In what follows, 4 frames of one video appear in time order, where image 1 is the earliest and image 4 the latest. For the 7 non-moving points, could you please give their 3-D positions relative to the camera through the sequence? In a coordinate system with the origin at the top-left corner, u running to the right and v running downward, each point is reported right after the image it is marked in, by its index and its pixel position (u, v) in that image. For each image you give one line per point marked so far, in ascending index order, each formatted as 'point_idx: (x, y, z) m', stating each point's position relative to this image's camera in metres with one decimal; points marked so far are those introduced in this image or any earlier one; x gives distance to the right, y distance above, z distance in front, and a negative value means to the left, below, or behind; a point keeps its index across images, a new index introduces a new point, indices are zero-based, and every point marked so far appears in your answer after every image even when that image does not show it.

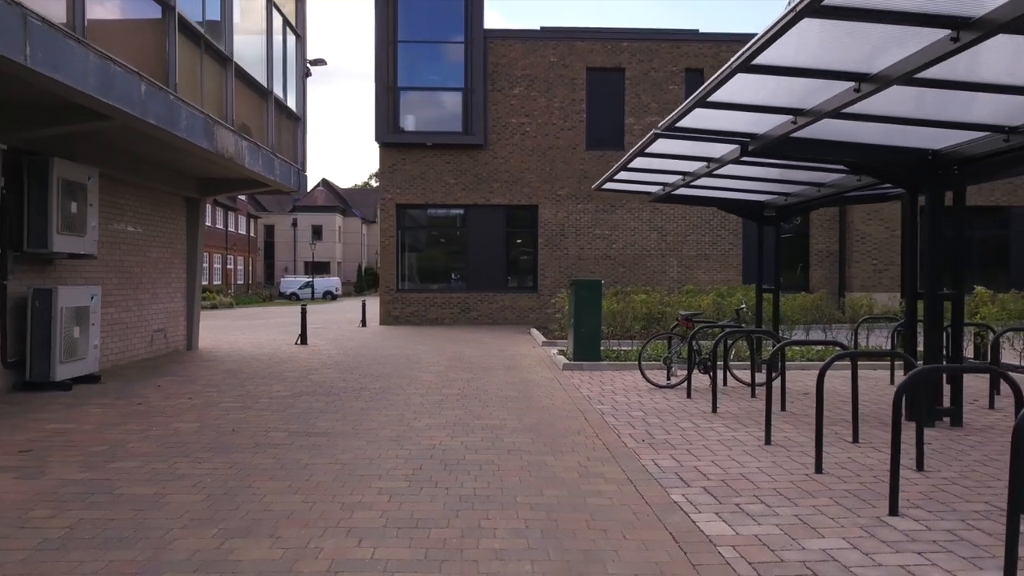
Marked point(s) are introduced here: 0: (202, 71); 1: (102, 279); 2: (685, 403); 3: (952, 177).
0: (-3.6, +2.5, +9.4) m
1: (-4.8, +0.1, +9.6) m
2: (+1.7, -1.1, +8.0) m
3: (+3.6, +0.9, +6.6) m
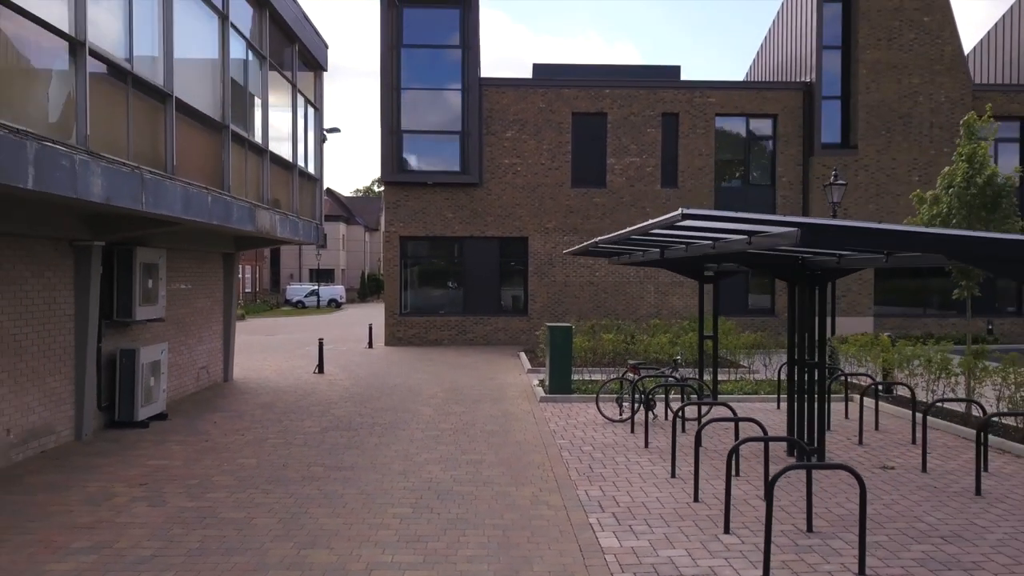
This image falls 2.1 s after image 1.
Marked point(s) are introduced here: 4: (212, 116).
0: (-3.8, +1.8, +11.6) m
1: (-5.1, -0.6, +11.8) m
2: (+1.5, -1.9, +10.3) m
3: (+3.3, +0.1, +8.8) m
4: (-3.8, +2.2, +10.3) m
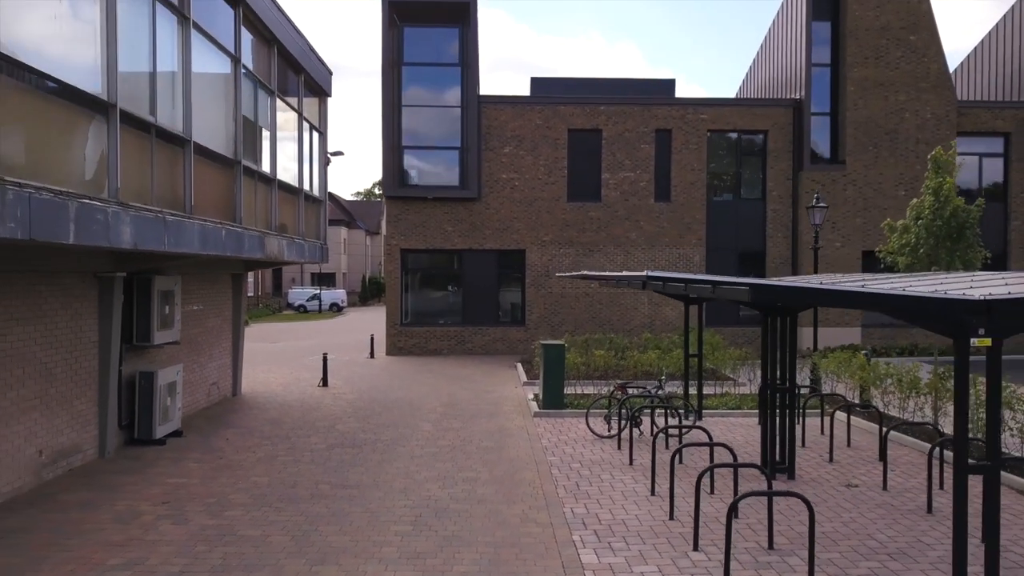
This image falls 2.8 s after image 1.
0: (-3.9, +1.4, +12.3) m
1: (-5.1, -1.0, +12.6) m
2: (+1.4, -2.3, +11.0) m
3: (+3.2, -0.2, +9.5) m
4: (-3.9, +1.8, +11.0) m
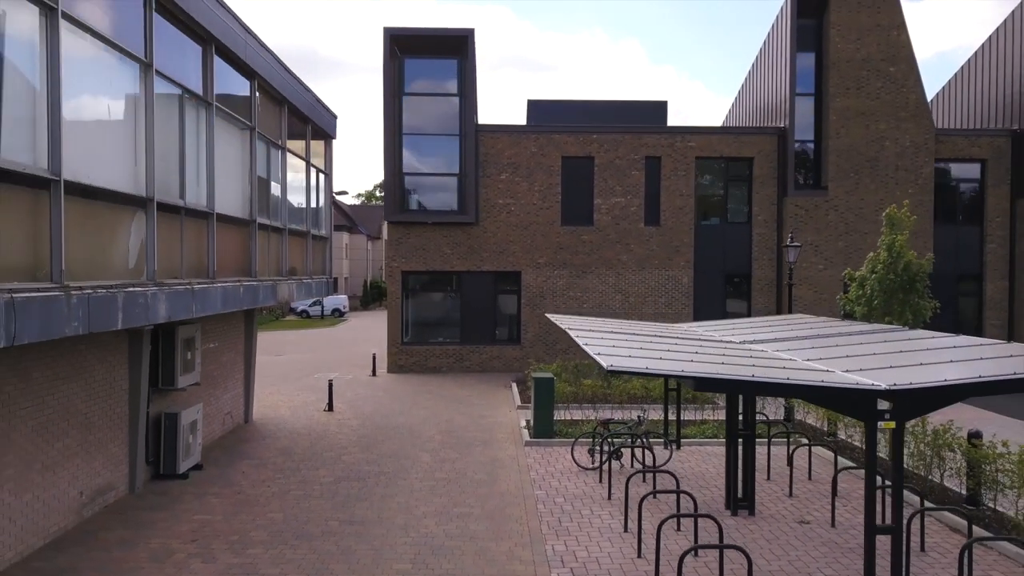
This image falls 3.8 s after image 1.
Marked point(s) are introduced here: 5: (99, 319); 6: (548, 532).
0: (-4.0, +0.7, +13.4) m
1: (-5.3, -1.7, +13.7) m
2: (+1.2, -3.0, +12.1) m
3: (+3.1, -1.0, +10.6) m
4: (-4.0, +1.1, +12.1) m
5: (-3.7, -0.3, +7.3) m
6: (+0.4, -3.0, +10.1) m
